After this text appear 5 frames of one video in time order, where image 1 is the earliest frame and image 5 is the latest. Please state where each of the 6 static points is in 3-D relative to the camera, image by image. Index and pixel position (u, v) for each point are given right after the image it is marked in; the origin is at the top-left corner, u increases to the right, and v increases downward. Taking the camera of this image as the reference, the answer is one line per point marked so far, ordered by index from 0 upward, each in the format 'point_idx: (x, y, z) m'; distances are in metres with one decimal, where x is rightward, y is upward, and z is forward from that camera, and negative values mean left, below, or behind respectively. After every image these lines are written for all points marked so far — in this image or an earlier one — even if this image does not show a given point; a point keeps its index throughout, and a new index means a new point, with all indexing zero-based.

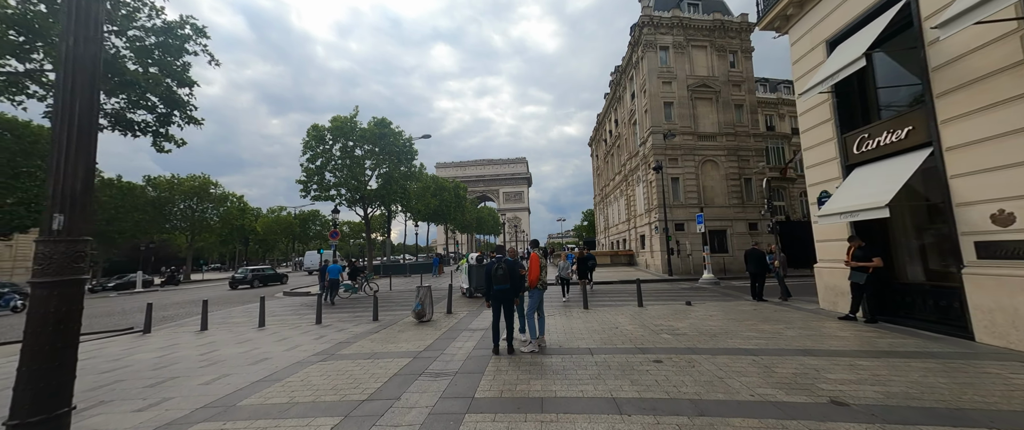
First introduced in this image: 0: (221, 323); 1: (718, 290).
0: (-9.3, -3.5, +11.8) m
1: (+9.1, -3.3, +16.3) m
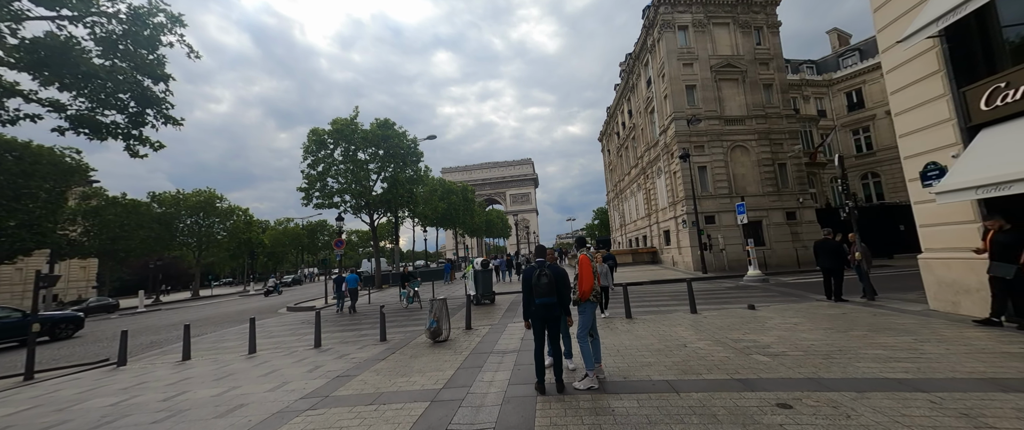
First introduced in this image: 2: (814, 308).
0: (-8.4, -3.8, +10.3) m
1: (+10.0, -2.8, +14.3) m
2: (+7.7, -2.4, +9.5) m
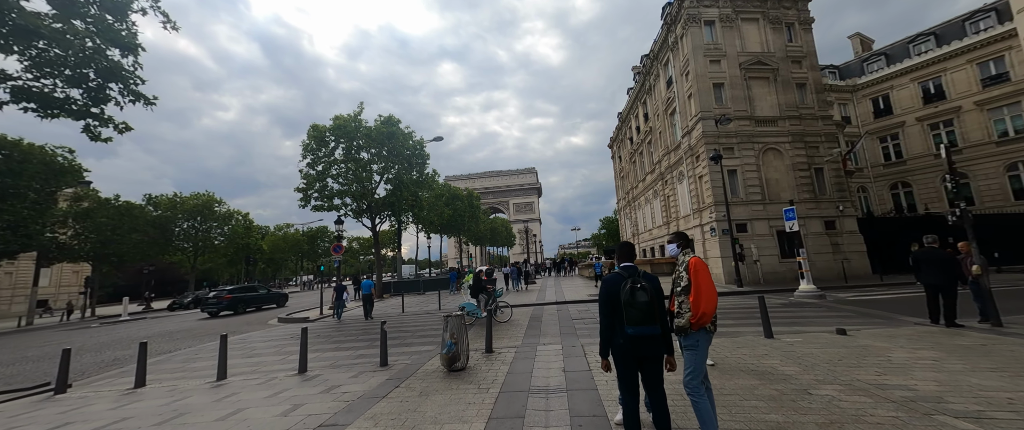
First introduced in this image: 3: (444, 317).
0: (-7.7, -3.6, +8.5) m
1: (+10.7, -3.0, +12.4) m
2: (+8.4, -2.4, +7.5) m
3: (-1.3, -1.9, +6.9) m
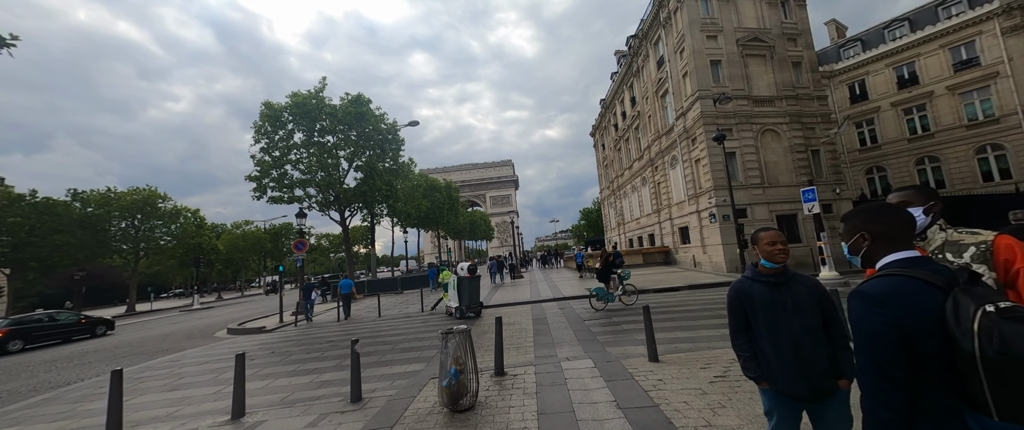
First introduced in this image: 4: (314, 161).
0: (-7.5, -3.4, +6.0) m
1: (+10.7, -2.4, +11.1) m
2: (+8.7, -1.9, +6.1) m
3: (-0.9, -1.6, +4.8) m
4: (-10.2, +2.8, +19.1) m
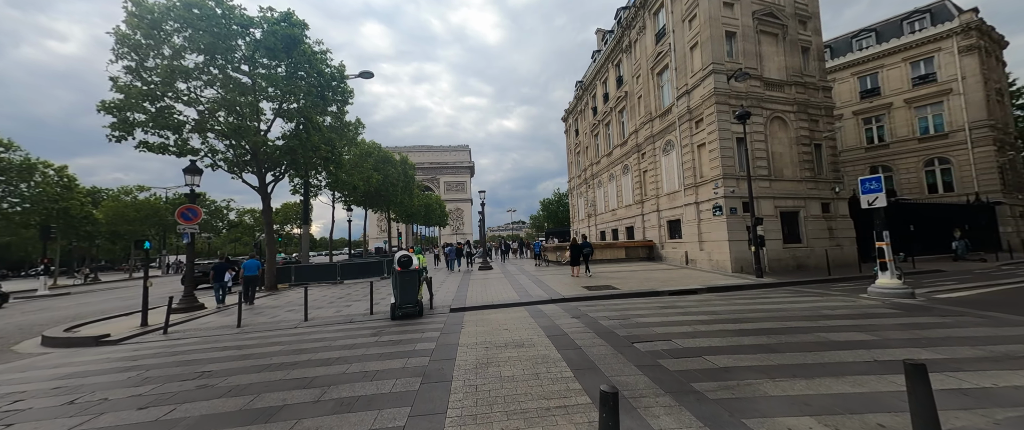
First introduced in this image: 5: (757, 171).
0: (-6.6, -2.4, +1.3) m
1: (+10.7, -2.2, +8.7) m
2: (+9.4, -1.8, +3.5) m
3: (+0.1, -1.0, +0.9) m
4: (-10.7, +4.3, +13.8) m
5: (+12.4, +2.2, +18.6) m
